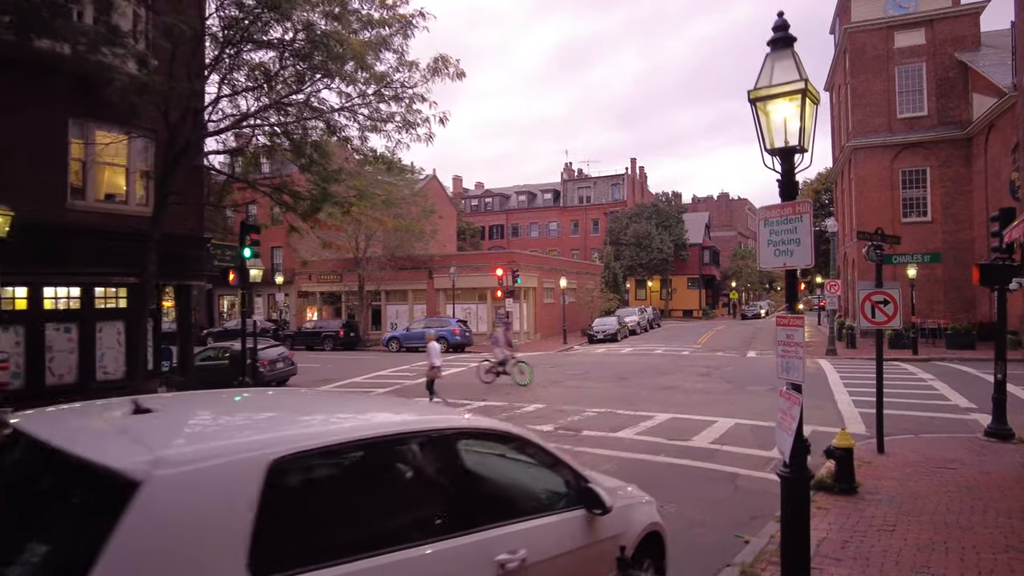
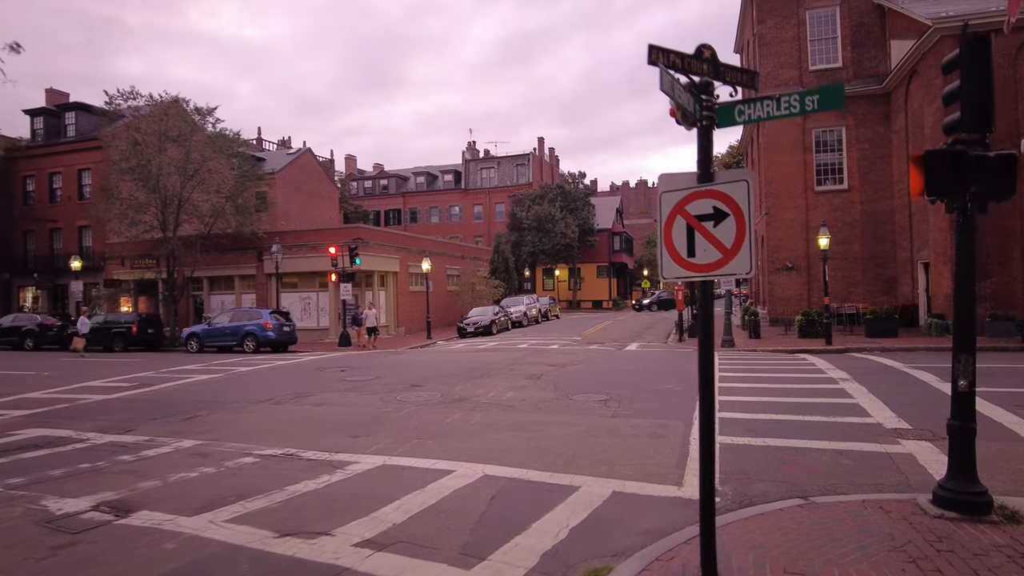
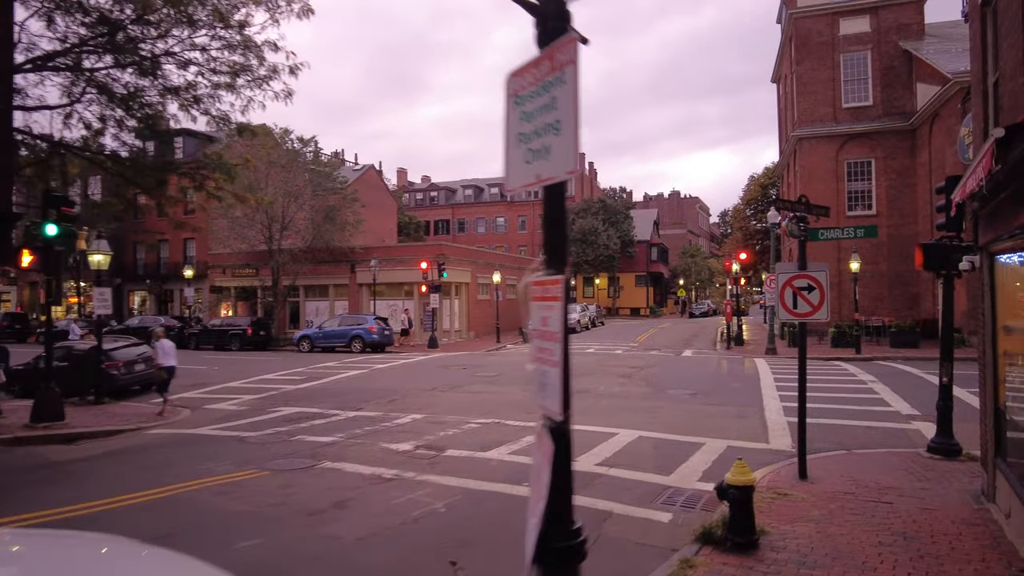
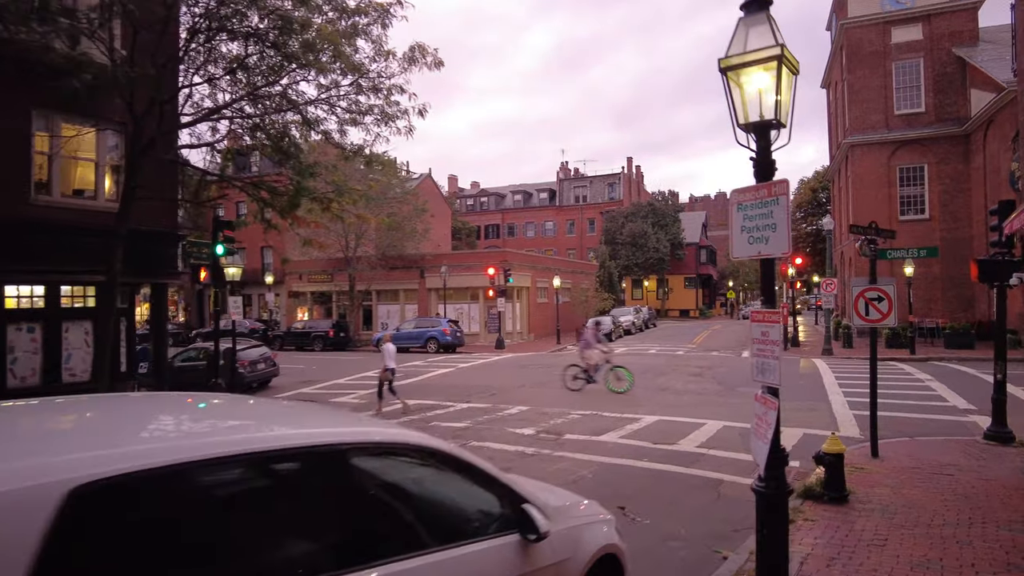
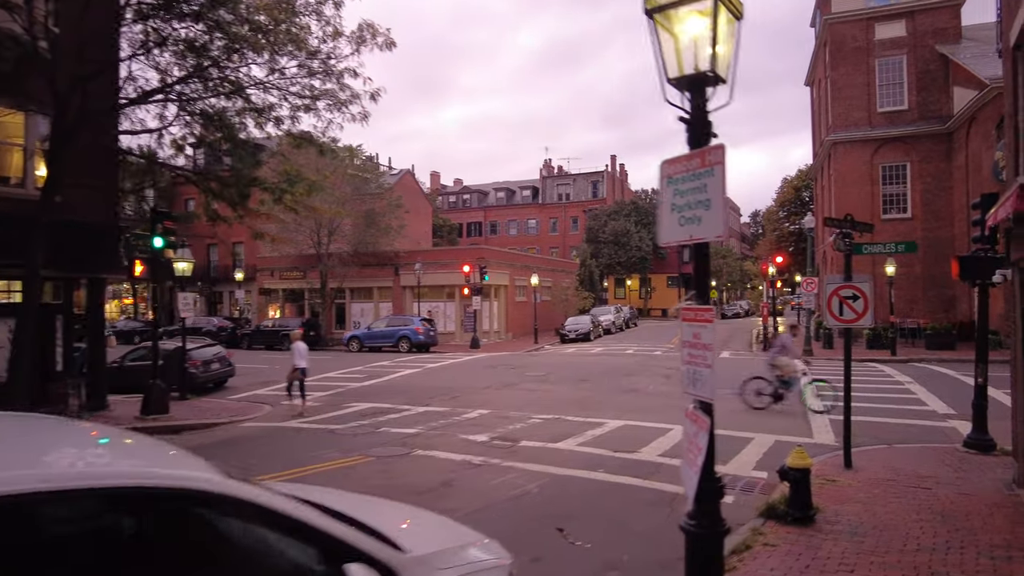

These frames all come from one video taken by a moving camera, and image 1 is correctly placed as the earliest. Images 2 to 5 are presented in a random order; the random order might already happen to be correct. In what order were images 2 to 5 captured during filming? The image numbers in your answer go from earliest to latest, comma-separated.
4, 5, 3, 2
